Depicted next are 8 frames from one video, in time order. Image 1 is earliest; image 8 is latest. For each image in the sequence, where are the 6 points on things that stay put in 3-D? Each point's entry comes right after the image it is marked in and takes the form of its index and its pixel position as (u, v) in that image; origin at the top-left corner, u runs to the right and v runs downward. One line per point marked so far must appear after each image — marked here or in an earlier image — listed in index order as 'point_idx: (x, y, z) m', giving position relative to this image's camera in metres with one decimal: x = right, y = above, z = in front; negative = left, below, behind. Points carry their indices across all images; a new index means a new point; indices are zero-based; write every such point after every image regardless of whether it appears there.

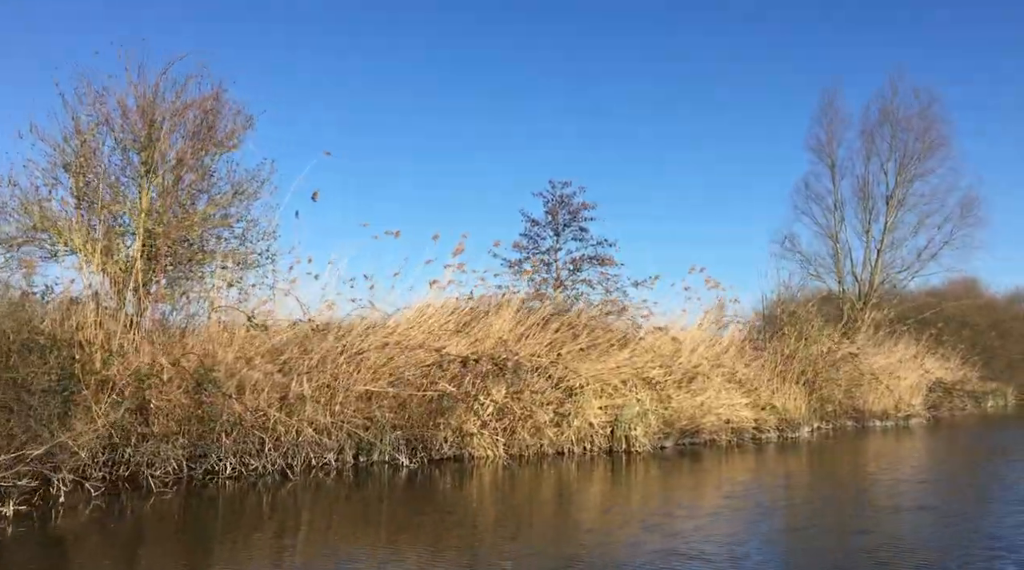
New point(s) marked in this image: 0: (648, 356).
0: (+1.7, -0.9, +11.8) m
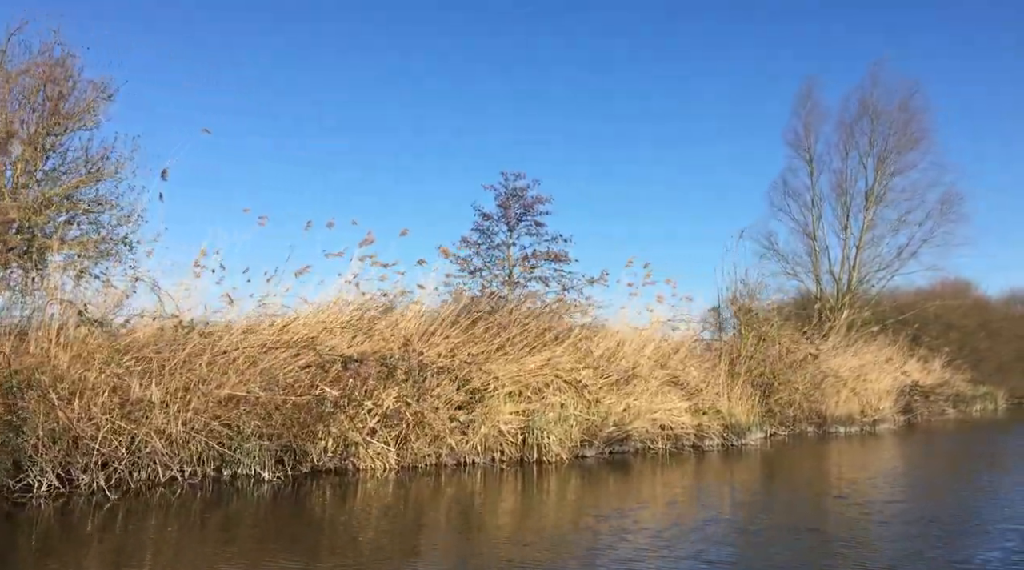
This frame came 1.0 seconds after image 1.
0: (+0.8, -0.9, +10.9) m
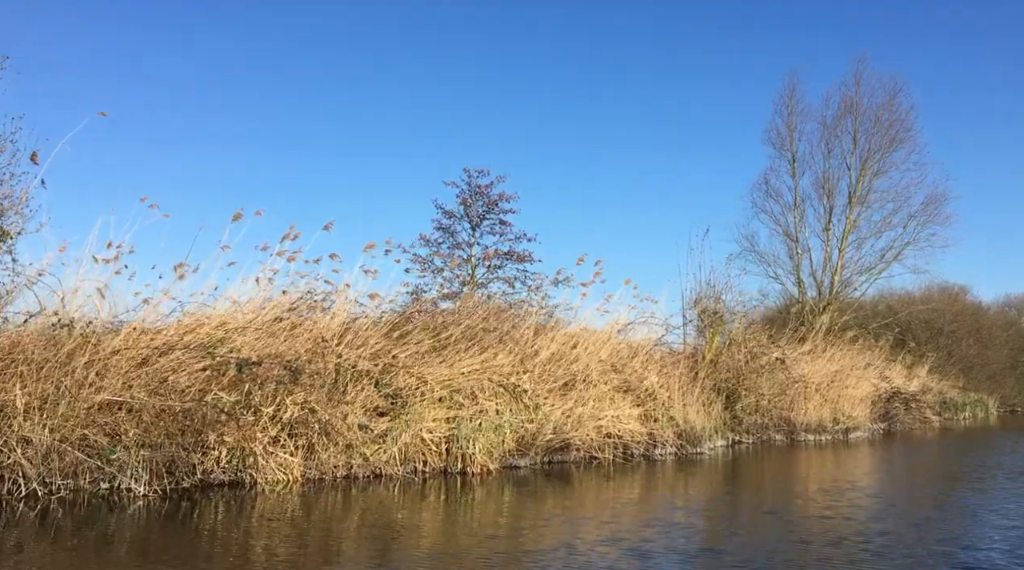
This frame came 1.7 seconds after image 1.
0: (+0.1, -0.9, +10.3) m
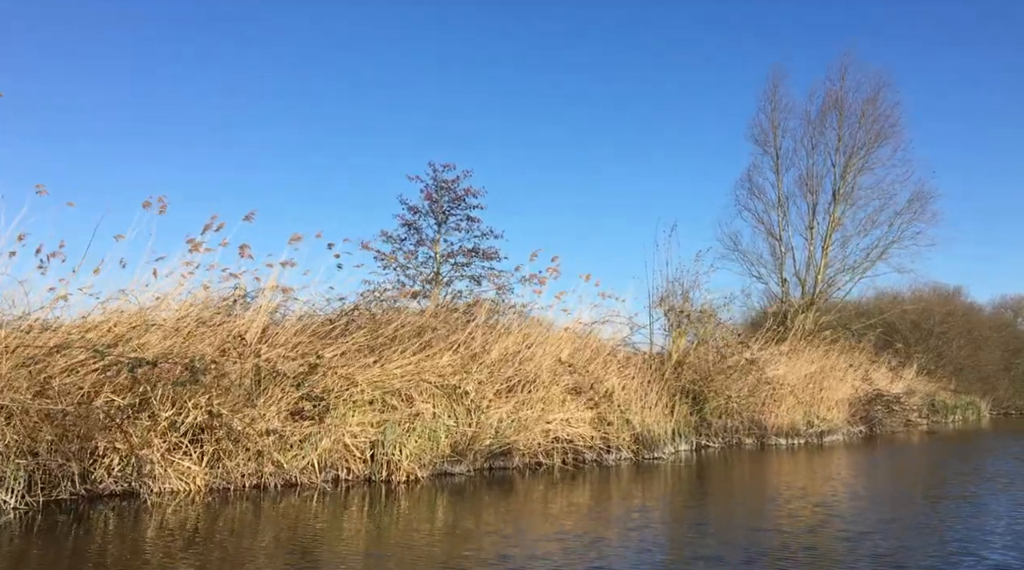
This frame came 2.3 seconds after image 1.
0: (-0.5, -0.8, +9.7) m
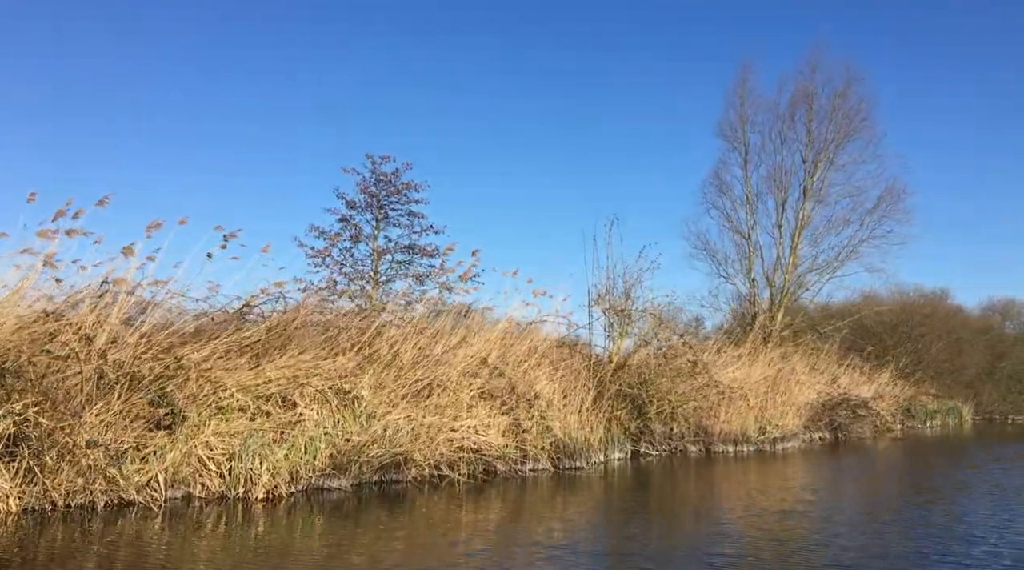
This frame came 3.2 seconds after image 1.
0: (-1.5, -0.8, +8.9) m
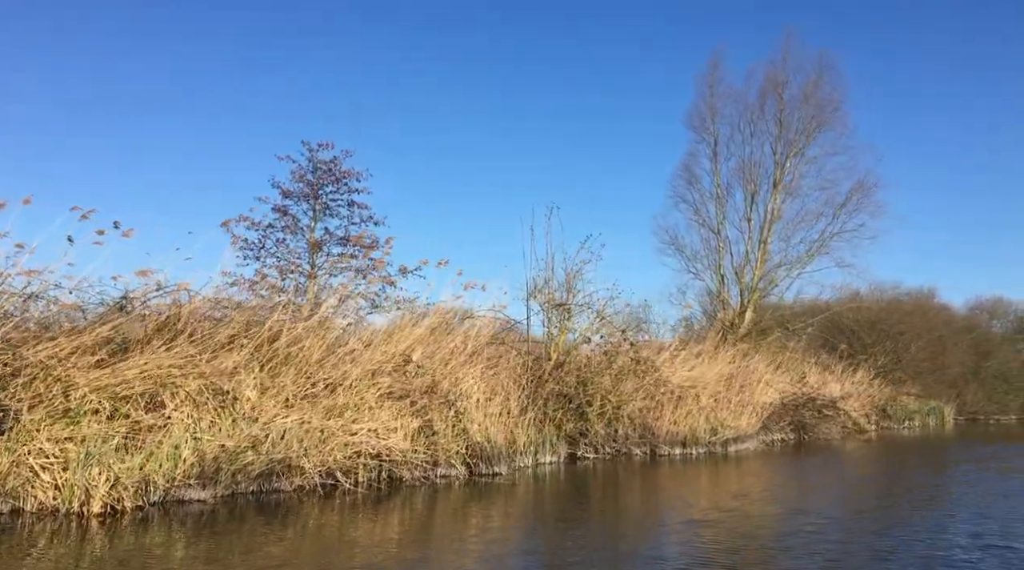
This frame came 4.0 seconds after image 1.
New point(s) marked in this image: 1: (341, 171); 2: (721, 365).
0: (-2.4, -0.7, +8.1) m
1: (-2.8, +1.9, +14.7) m
2: (+3.3, -1.3, +14.1) m
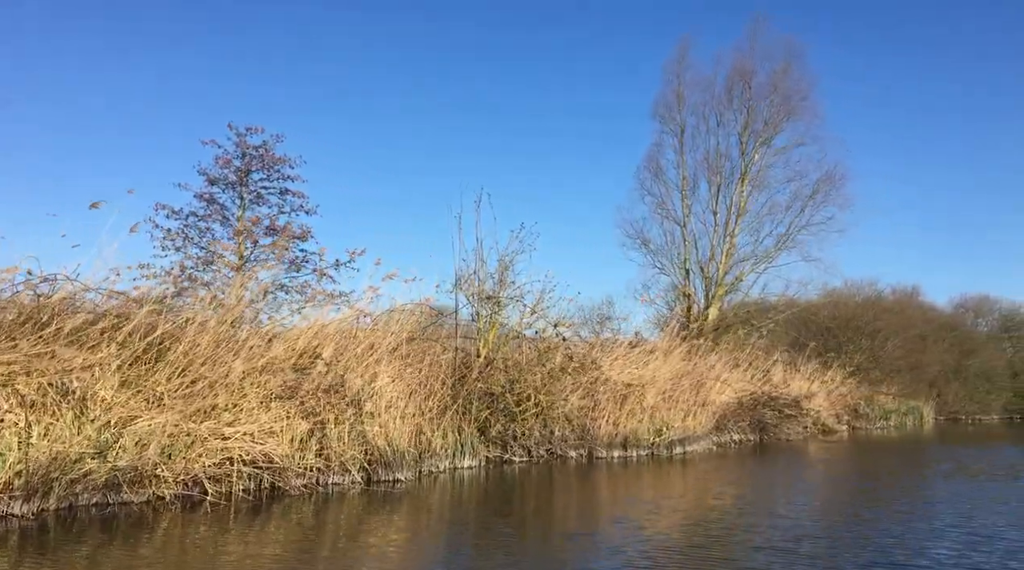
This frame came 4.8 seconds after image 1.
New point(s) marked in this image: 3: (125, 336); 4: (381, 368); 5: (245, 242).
0: (-3.2, -0.6, +7.3) m
1: (-3.7, +2.0, +13.9) m
2: (+2.4, -1.2, +13.4) m
3: (-3.3, -0.4, +7.5) m
4: (-1.4, -0.9, +9.4) m
5: (-4.0, +0.6, +13.6) m
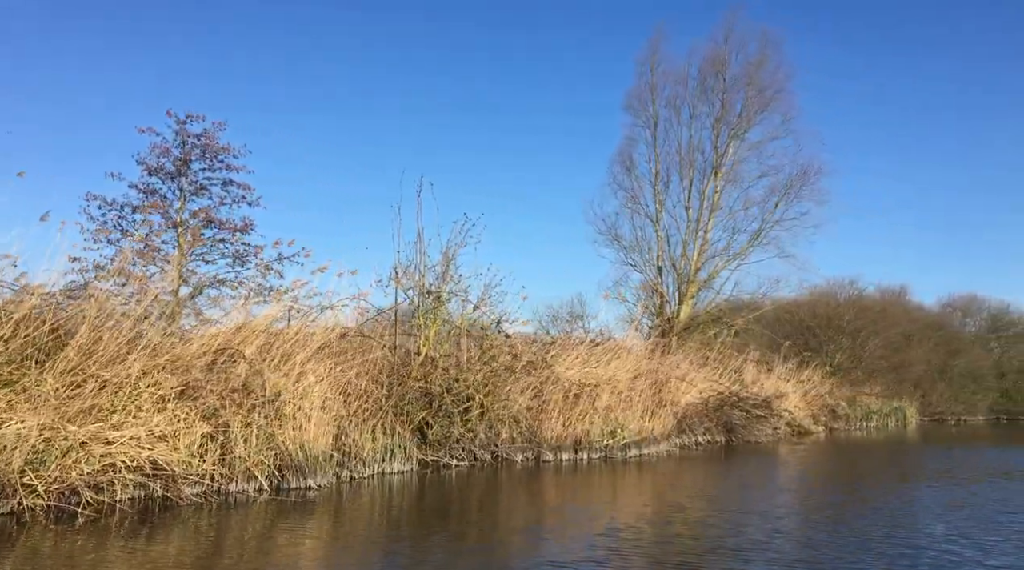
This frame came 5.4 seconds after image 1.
0: (-3.9, -0.5, +6.7) m
1: (-4.4, +2.0, +13.3) m
2: (+1.7, -1.1, +12.8) m
3: (-3.9, -0.4, +6.9) m
4: (-2.0, -0.8, +8.8) m
5: (-4.7, +0.7, +12.9) m
